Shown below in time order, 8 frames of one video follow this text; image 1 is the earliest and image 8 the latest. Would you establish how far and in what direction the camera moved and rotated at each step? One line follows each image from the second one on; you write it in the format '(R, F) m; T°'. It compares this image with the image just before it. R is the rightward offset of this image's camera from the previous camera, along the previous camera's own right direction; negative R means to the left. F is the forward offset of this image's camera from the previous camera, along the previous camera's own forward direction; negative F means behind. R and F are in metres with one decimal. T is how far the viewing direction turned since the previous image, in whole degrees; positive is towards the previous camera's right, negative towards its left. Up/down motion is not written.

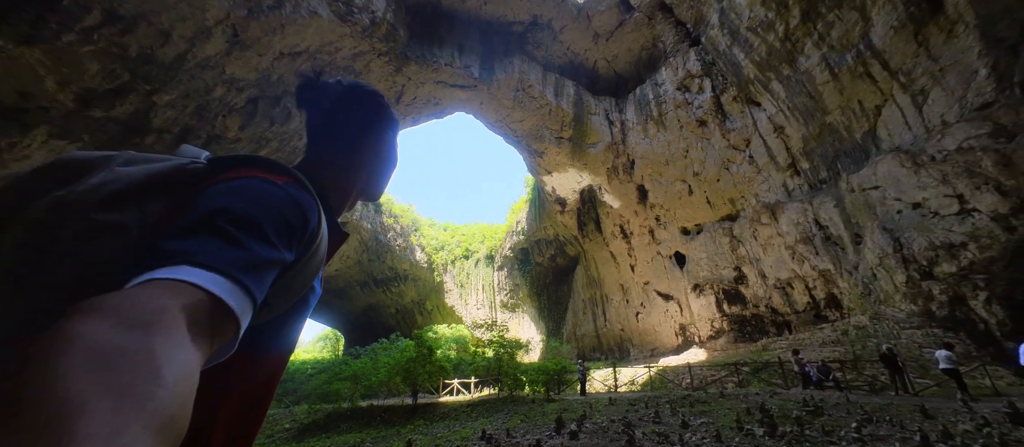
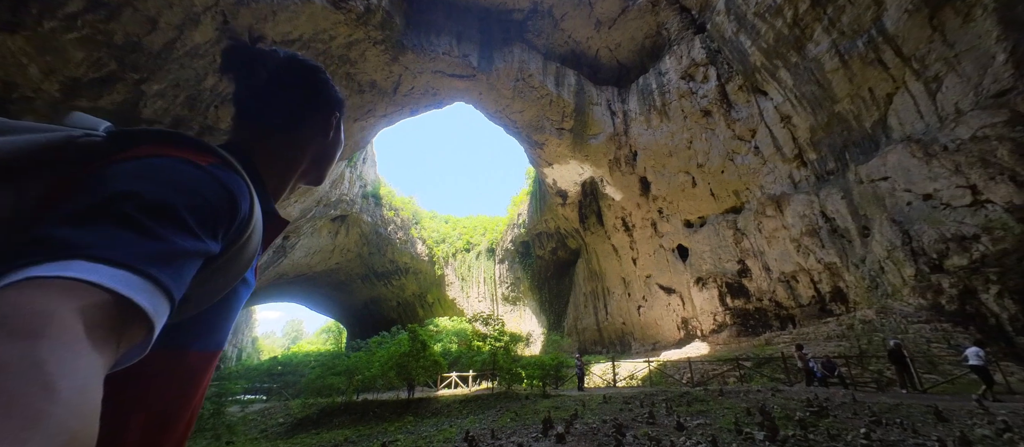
(+0.1, +0.2) m; -1°
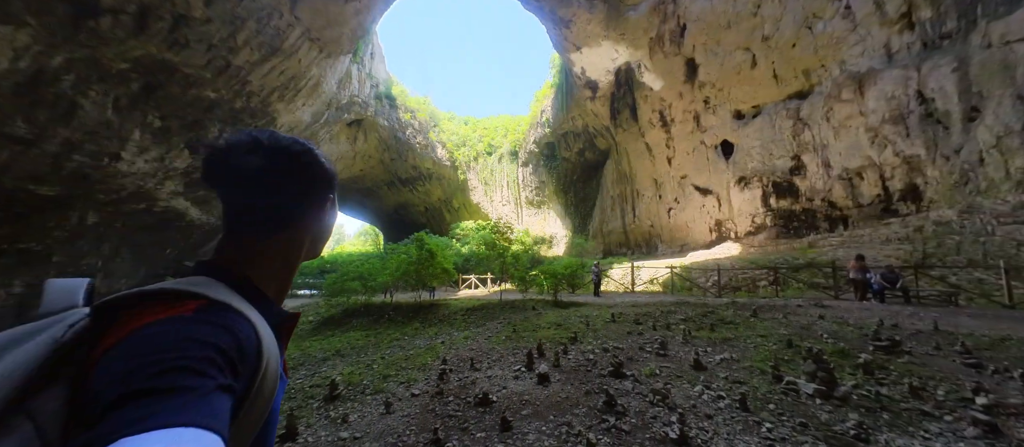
(+0.3, +0.7) m; -6°
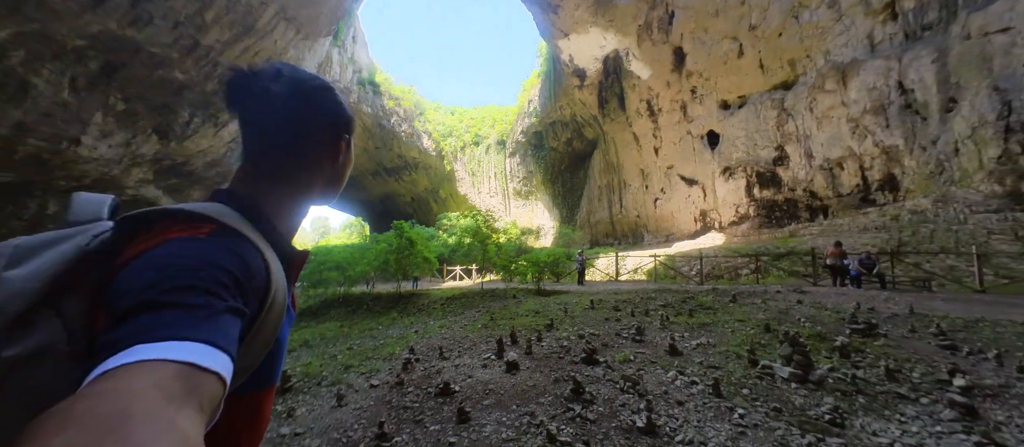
(+0.1, +0.1) m; +2°
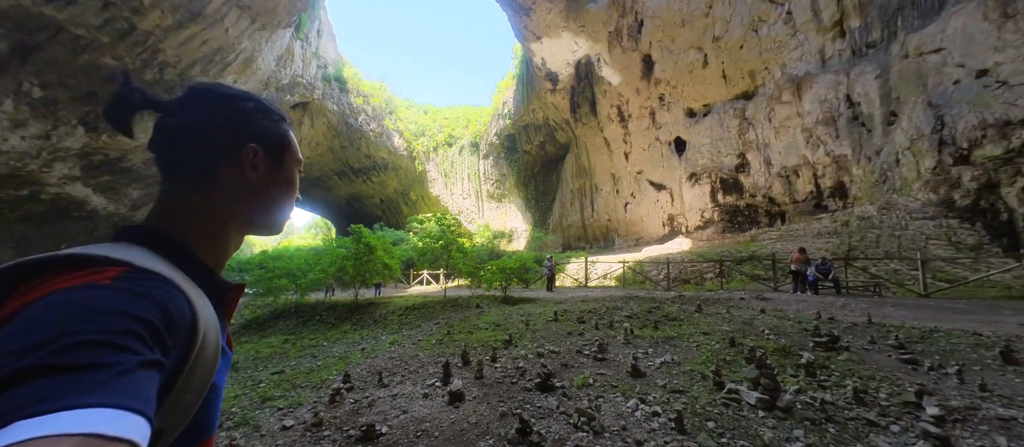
(+0.1, +0.2) m; +4°
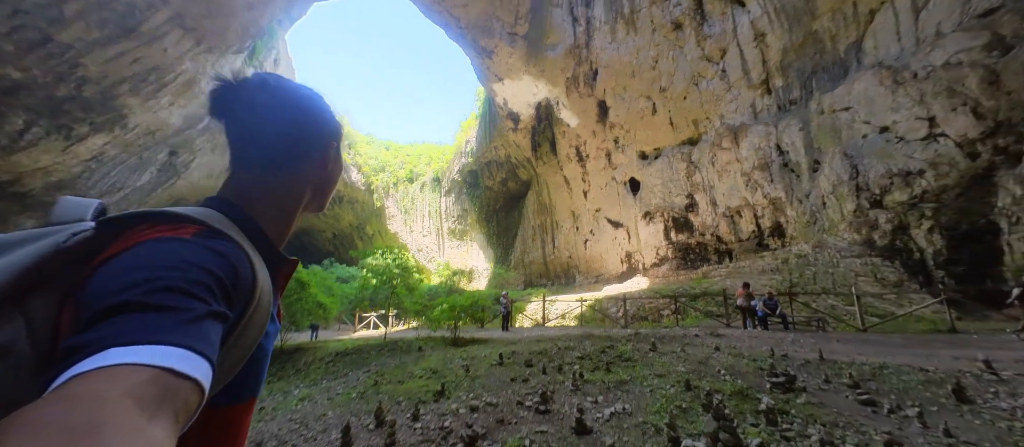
(+0.2, +0.2) m; +6°
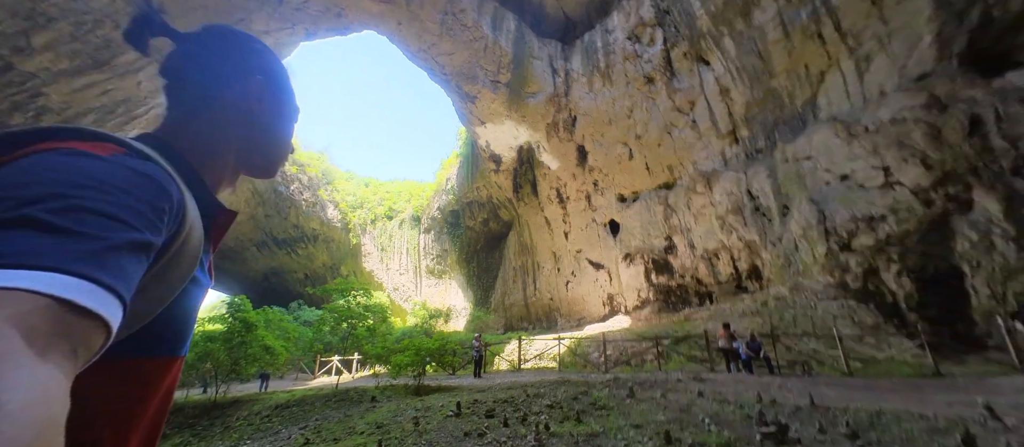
(+0.1, +0.2) m; +3°
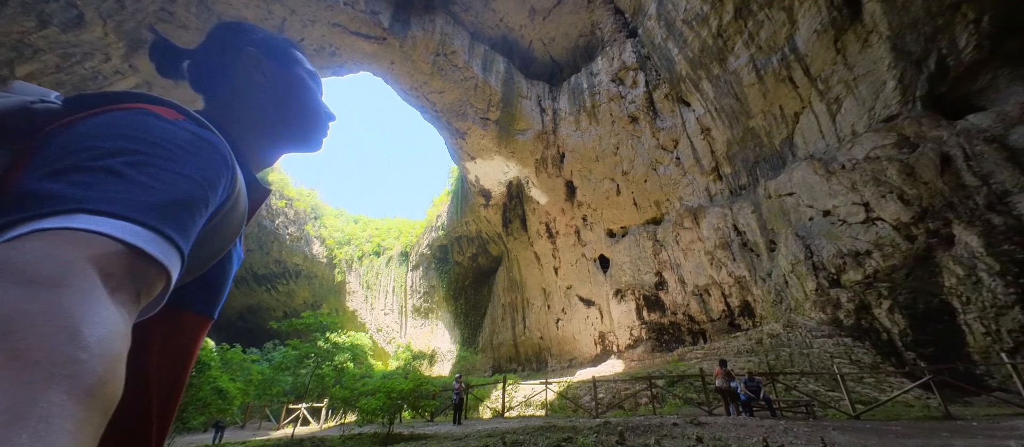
(+0.1, +0.2) m; +1°
